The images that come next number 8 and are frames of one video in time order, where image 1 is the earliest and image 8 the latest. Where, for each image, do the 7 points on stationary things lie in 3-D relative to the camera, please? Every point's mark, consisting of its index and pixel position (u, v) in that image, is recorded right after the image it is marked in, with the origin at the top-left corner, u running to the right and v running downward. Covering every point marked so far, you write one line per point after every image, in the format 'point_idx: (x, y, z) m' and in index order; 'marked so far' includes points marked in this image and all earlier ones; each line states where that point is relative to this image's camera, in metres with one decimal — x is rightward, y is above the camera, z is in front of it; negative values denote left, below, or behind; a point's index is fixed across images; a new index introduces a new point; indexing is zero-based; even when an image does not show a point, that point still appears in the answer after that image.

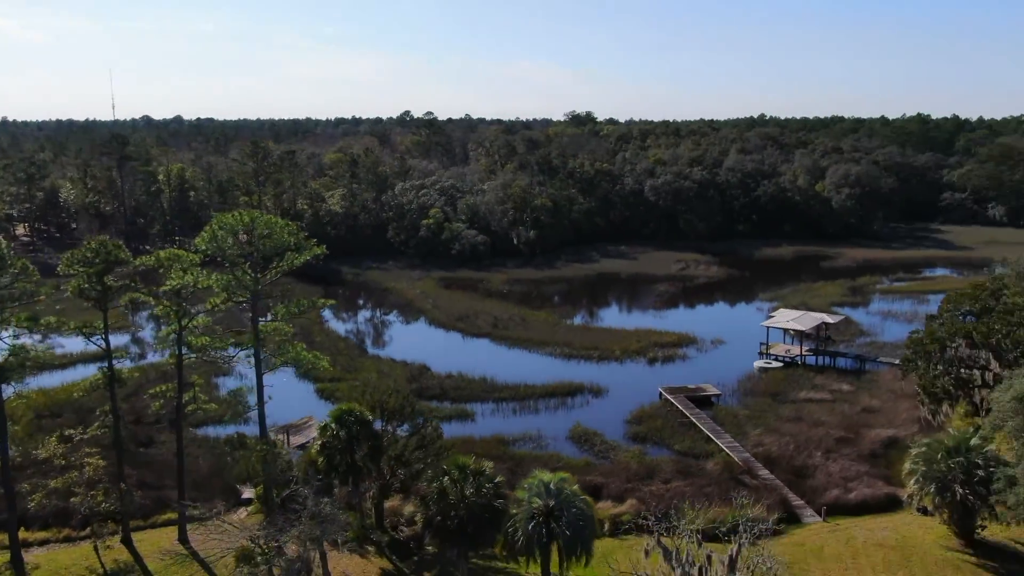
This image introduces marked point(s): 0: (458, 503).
0: (-1.1, -4.4, +19.6) m
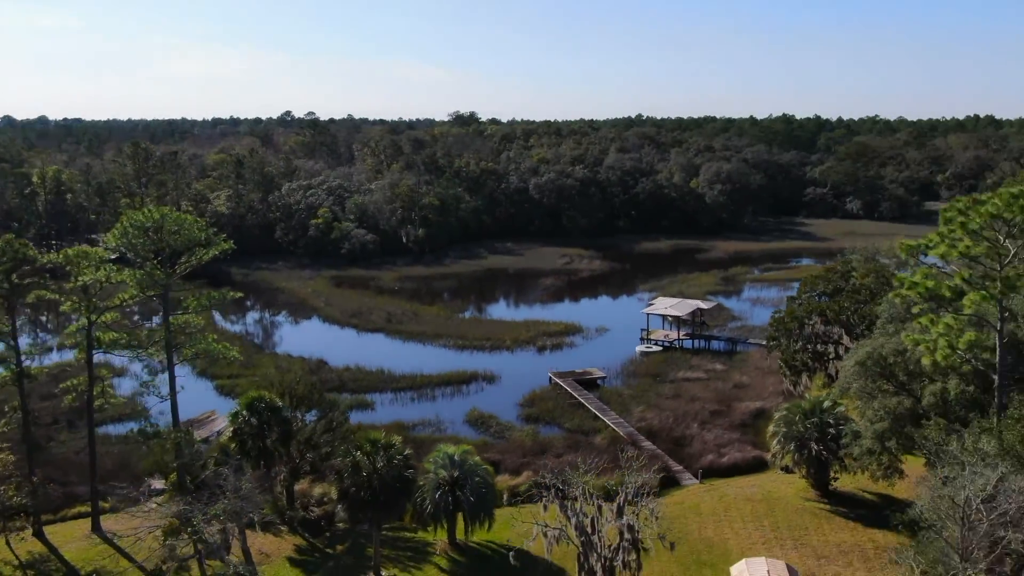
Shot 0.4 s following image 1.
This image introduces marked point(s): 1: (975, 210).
0: (-3.2, -4.1, +21.2) m
1: (+9.0, +1.7, +18.8) m
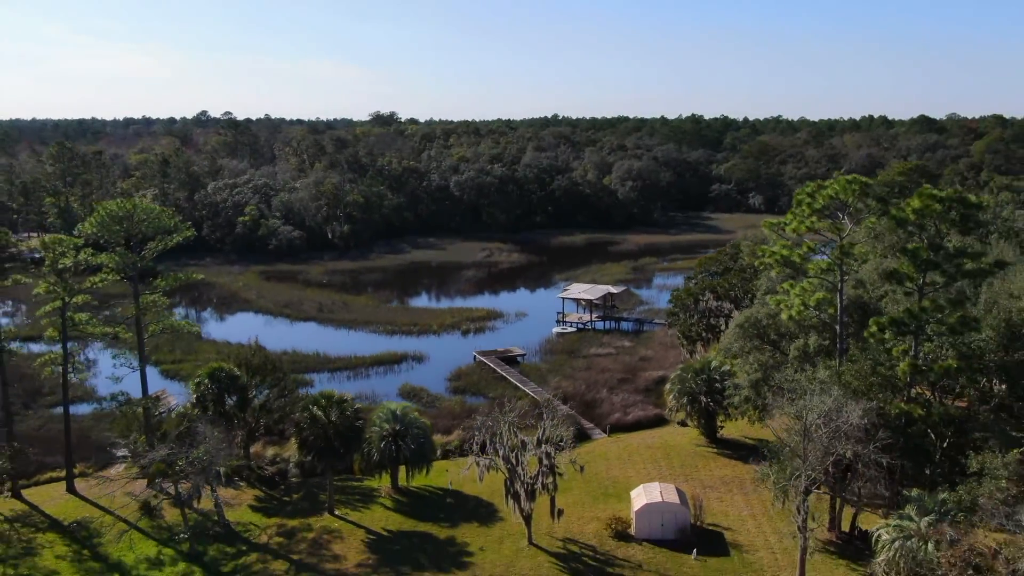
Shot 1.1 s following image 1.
0: (-4.9, -3.6, +24.5) m
1: (+7.3, +2.4, +23.1) m
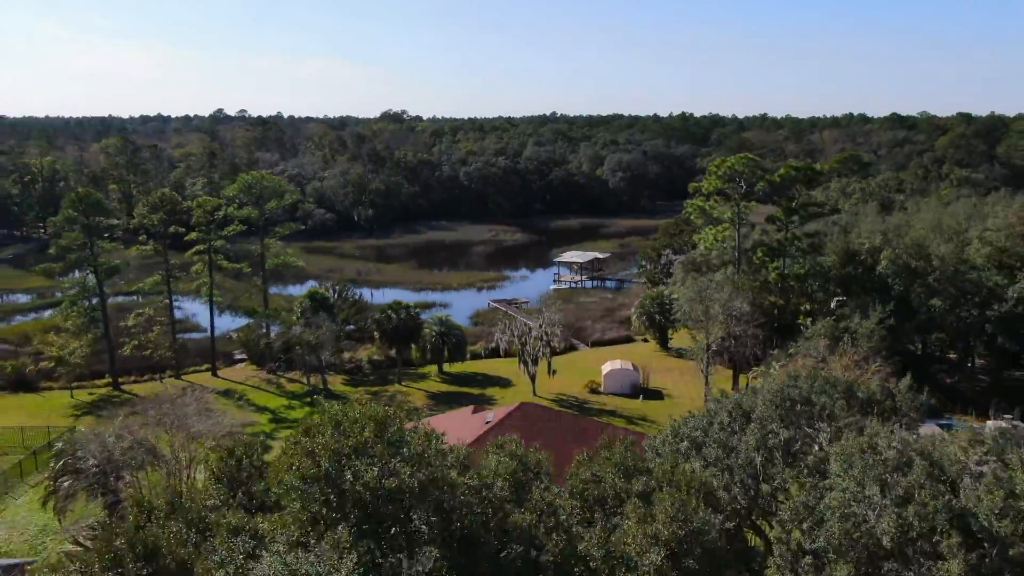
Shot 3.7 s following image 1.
0: (-4.5, -1.4, +36.2) m
1: (+7.7, +4.6, +34.9) m
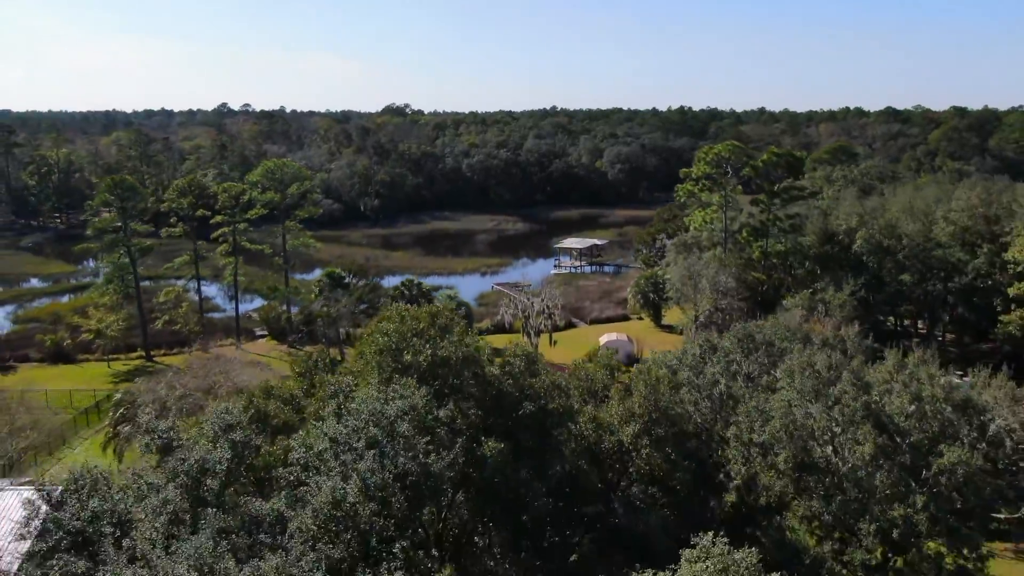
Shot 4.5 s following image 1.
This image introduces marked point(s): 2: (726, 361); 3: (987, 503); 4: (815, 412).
0: (-4.3, -0.5, +39.1) m
1: (+7.9, +5.5, +37.7) m
2: (+3.6, -1.2, +15.7) m
3: (+6.5, -2.9, +12.8) m
4: (+4.4, -1.8, +13.5) m
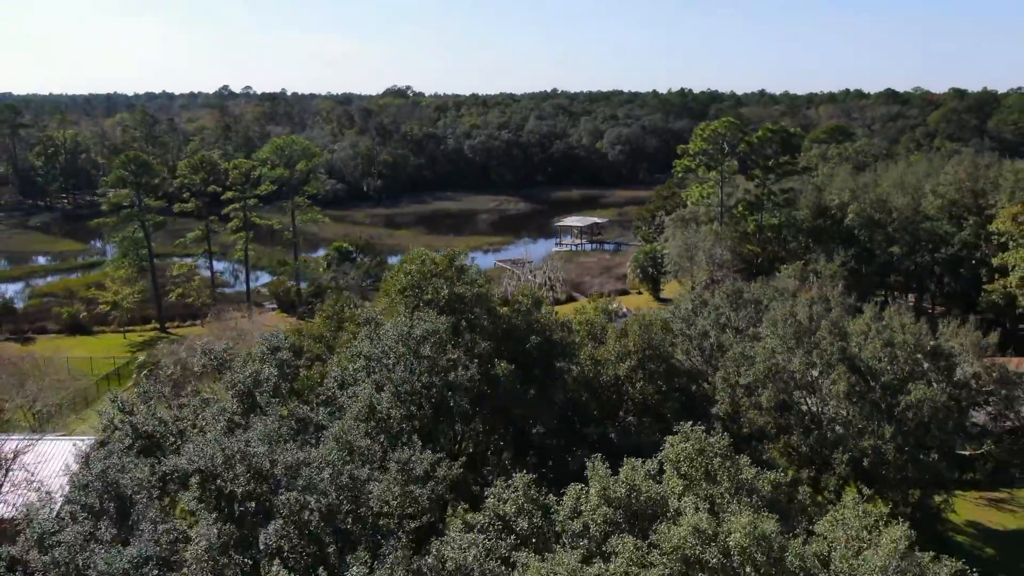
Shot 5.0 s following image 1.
0: (-4.2, +0.7, +40.3) m
1: (+8.0, +6.6, +38.8) m
2: (+3.7, -0.5, +16.9) m
3: (+6.6, -2.2, +14.1) m
4: (+4.5, -1.1, +14.7) m
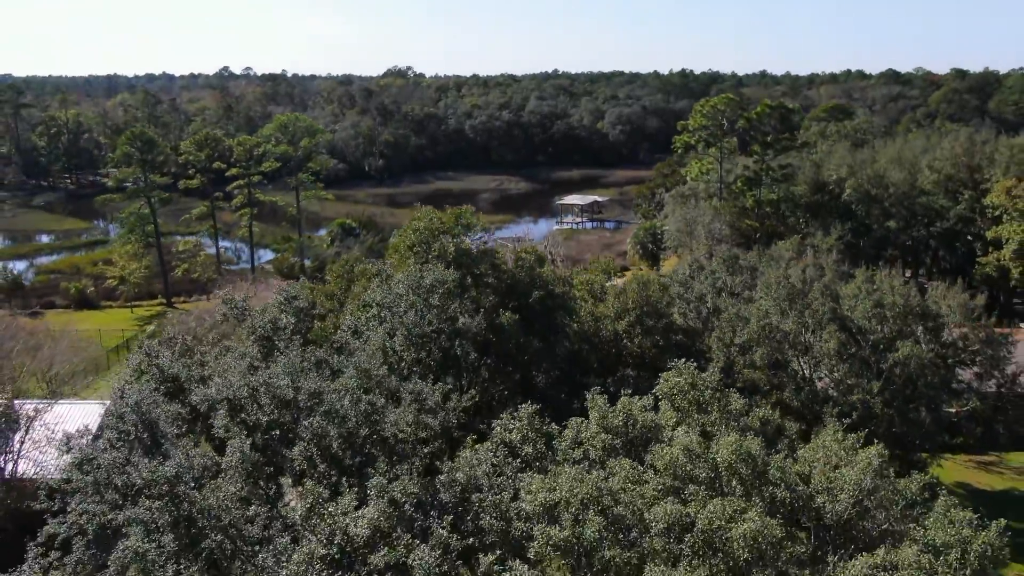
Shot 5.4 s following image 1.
0: (-4.1, +1.7, +40.8) m
1: (+8.1, +7.7, +39.2) m
2: (+3.7, +0.2, +17.4) m
3: (+6.7, -1.6, +14.7) m
4: (+4.5, -0.5, +15.3) m
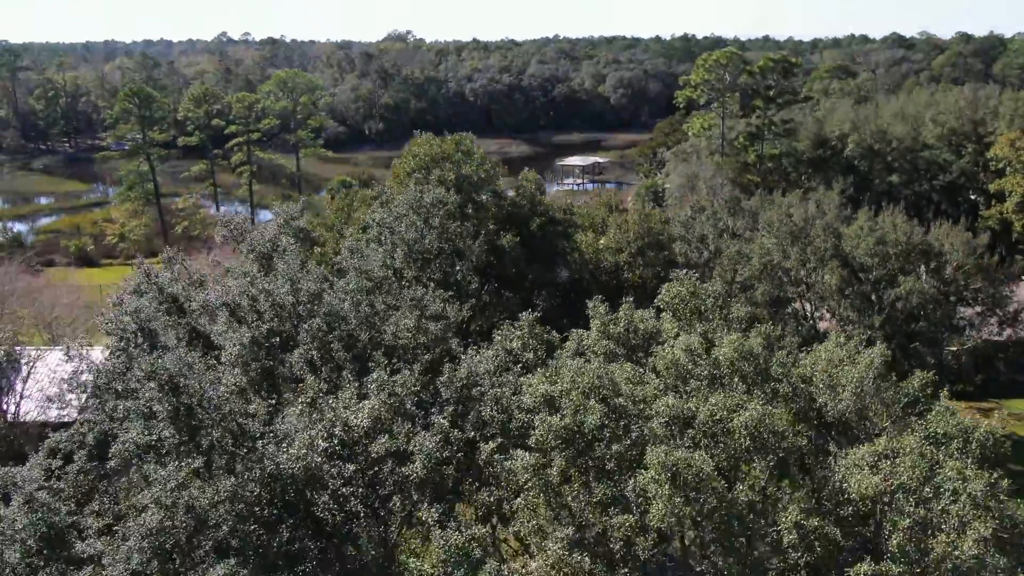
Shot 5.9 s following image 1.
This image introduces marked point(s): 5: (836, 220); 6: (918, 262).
0: (-4.1, +3.6, +40.7) m
1: (+8.1, +9.5, +38.8) m
2: (+3.7, +1.3, +17.4) m
3: (+6.7, -0.6, +14.6) m
4: (+4.5, +0.5, +15.2) m
5: (+6.0, +1.2, +17.4) m
6: (+6.6, +0.4, +15.3) m
